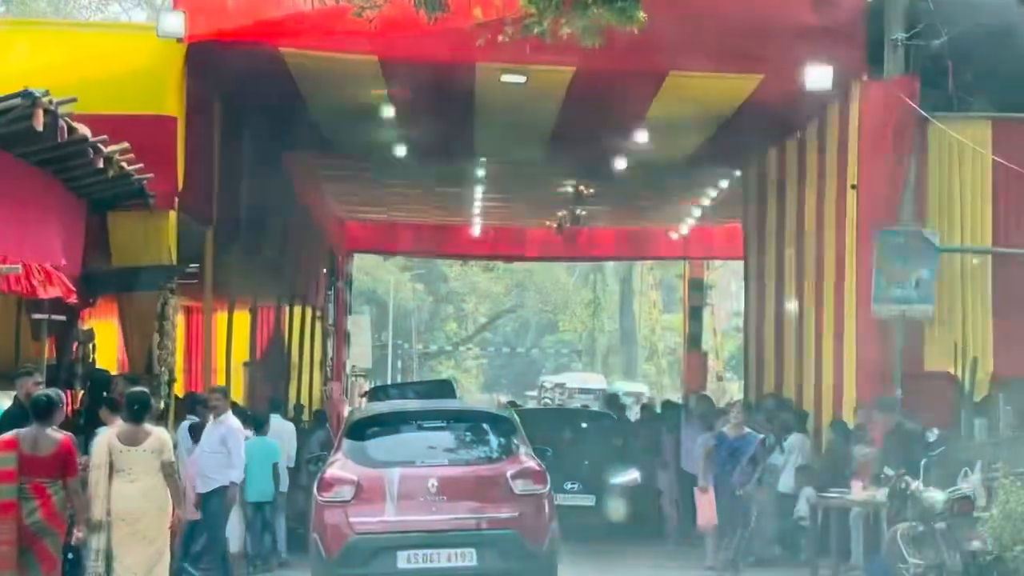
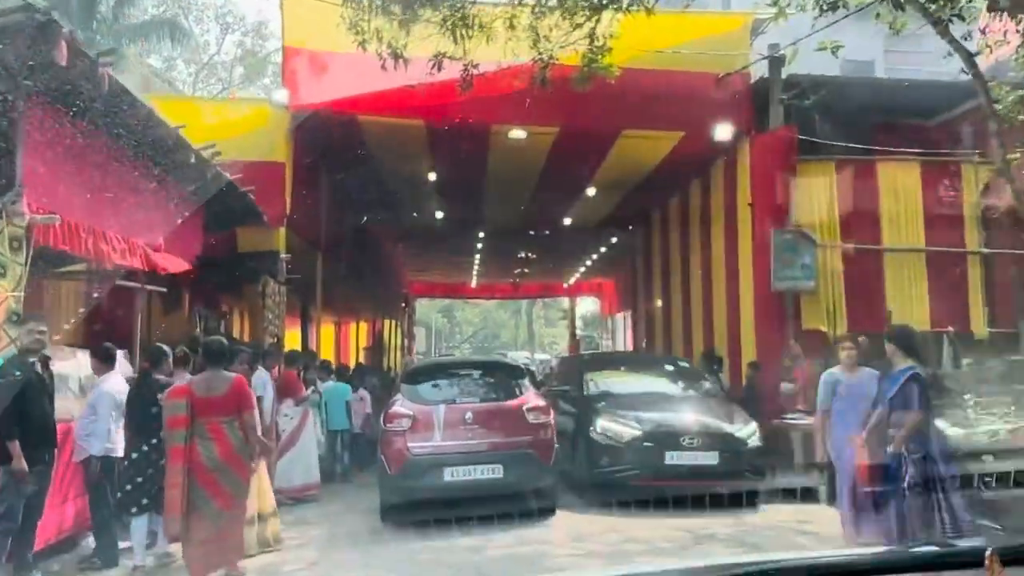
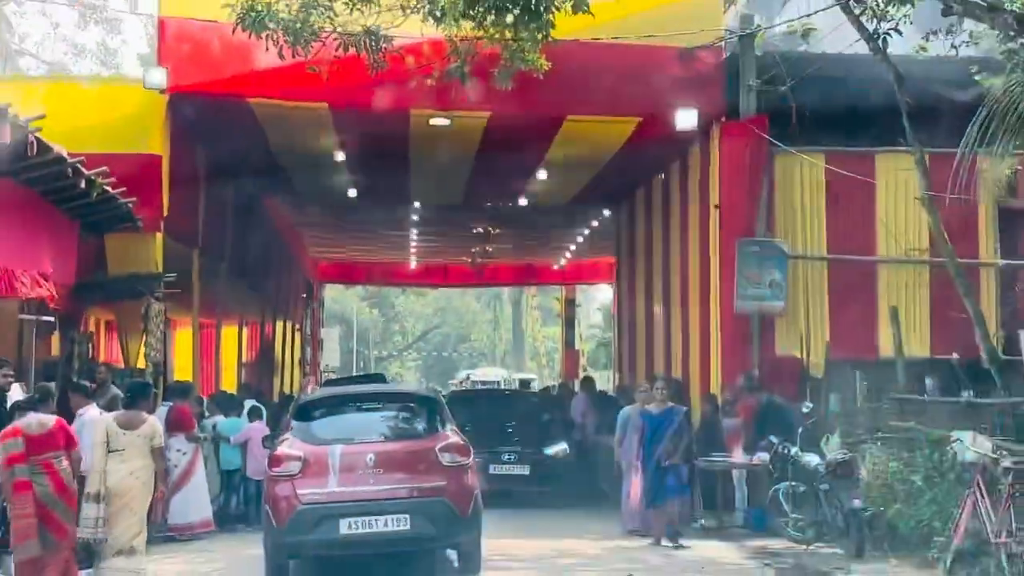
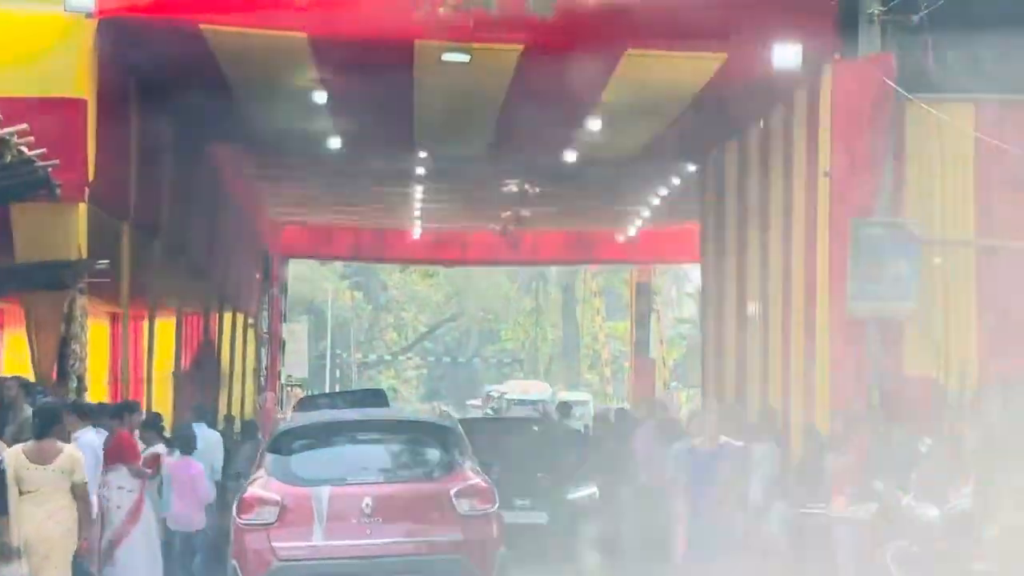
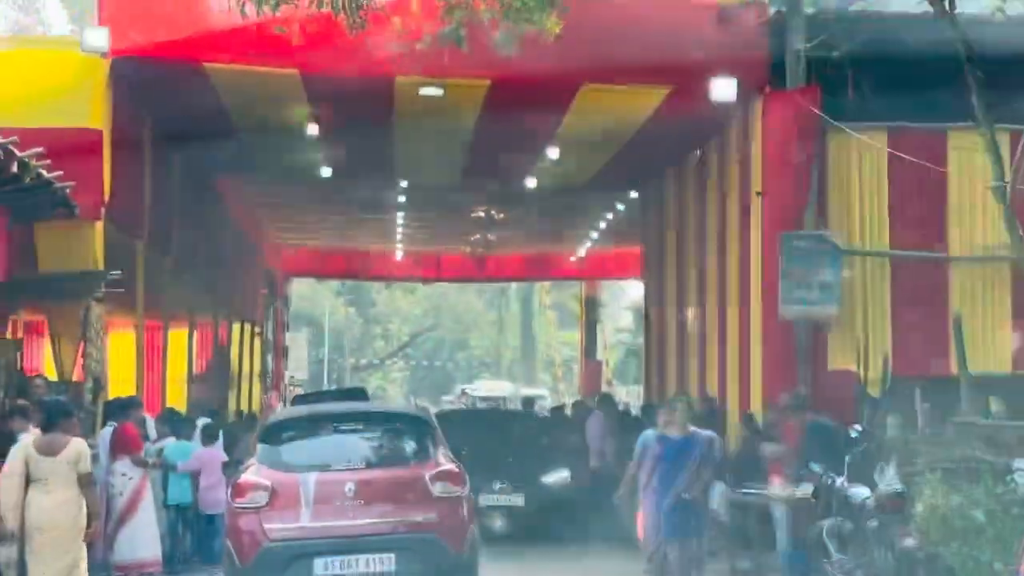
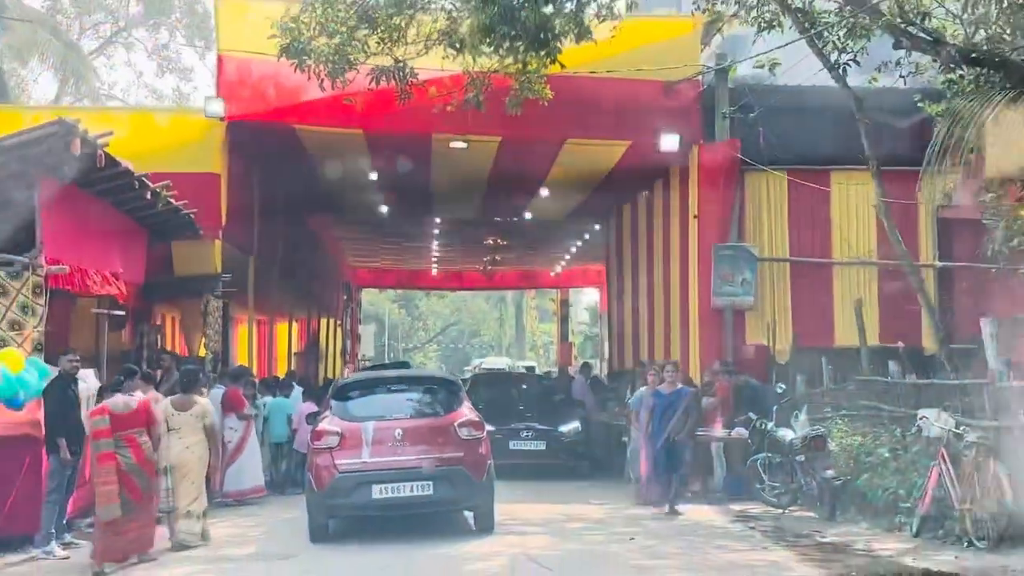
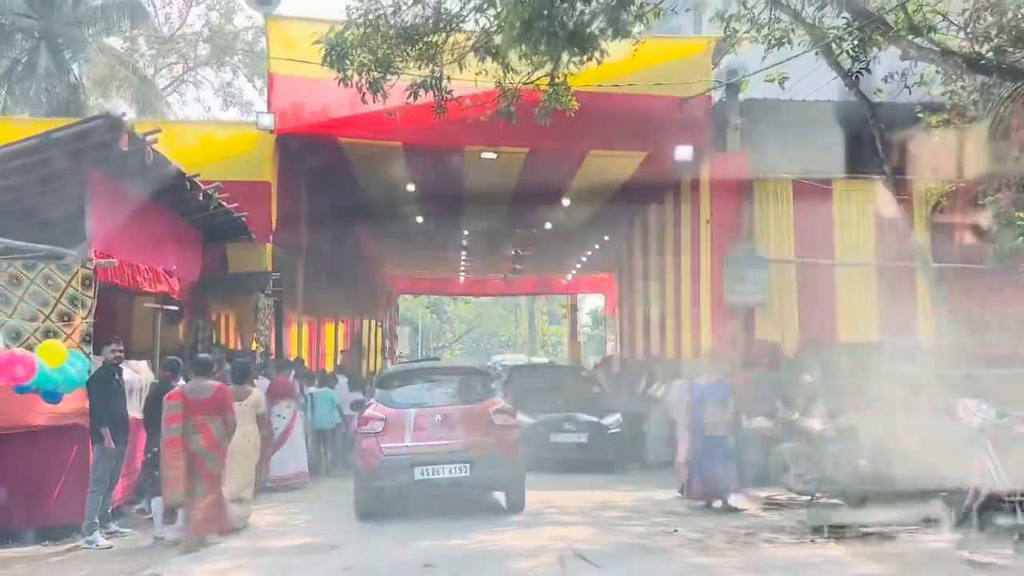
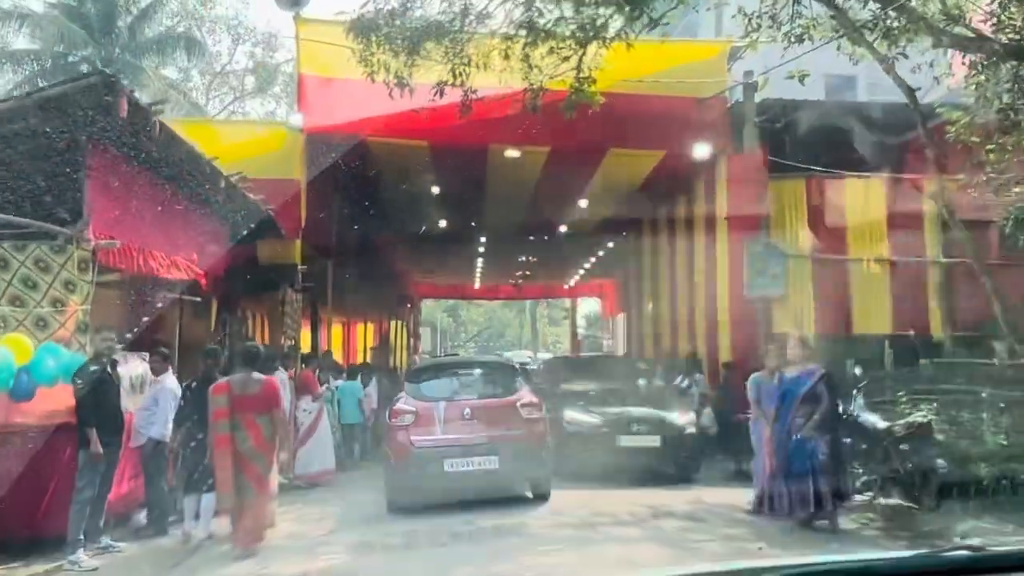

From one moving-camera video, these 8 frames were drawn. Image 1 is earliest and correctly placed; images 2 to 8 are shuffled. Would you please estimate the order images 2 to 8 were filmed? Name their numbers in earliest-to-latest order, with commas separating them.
4, 5, 3, 6, 7, 8, 2
